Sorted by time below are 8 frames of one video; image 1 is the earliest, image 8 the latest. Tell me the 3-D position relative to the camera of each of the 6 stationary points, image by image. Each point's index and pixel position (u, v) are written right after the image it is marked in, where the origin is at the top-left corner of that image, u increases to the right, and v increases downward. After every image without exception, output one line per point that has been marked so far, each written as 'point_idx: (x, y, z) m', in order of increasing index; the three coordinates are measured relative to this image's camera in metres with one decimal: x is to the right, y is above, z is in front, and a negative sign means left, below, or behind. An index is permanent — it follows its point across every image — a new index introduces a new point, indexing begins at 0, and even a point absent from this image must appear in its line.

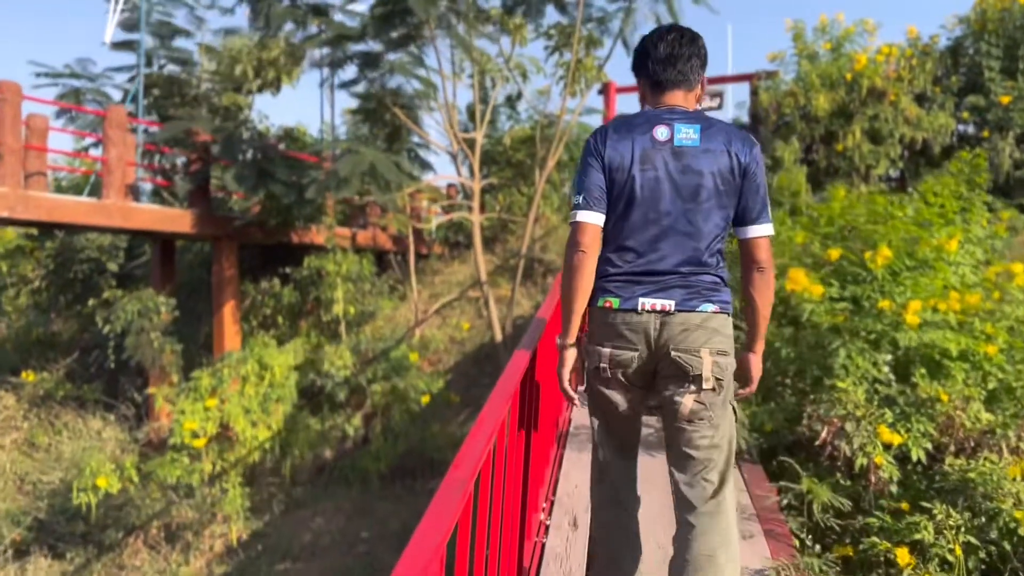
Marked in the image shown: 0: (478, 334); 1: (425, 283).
0: (-0.4, -0.5, +9.7) m
1: (-1.1, +0.1, +10.8) m
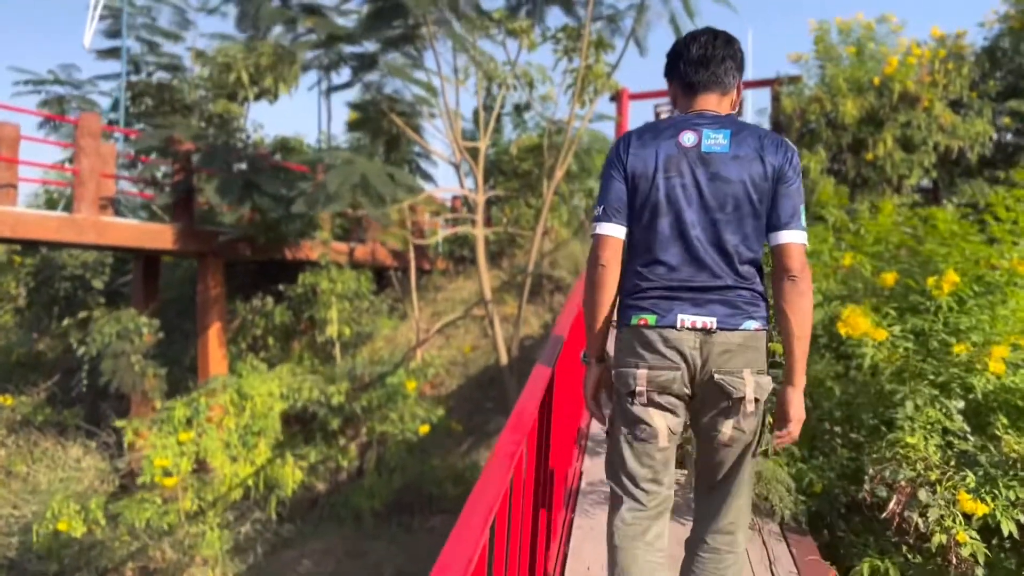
0: (-0.3, -0.7, +9.2) m
1: (-1.0, -0.1, +10.2) m
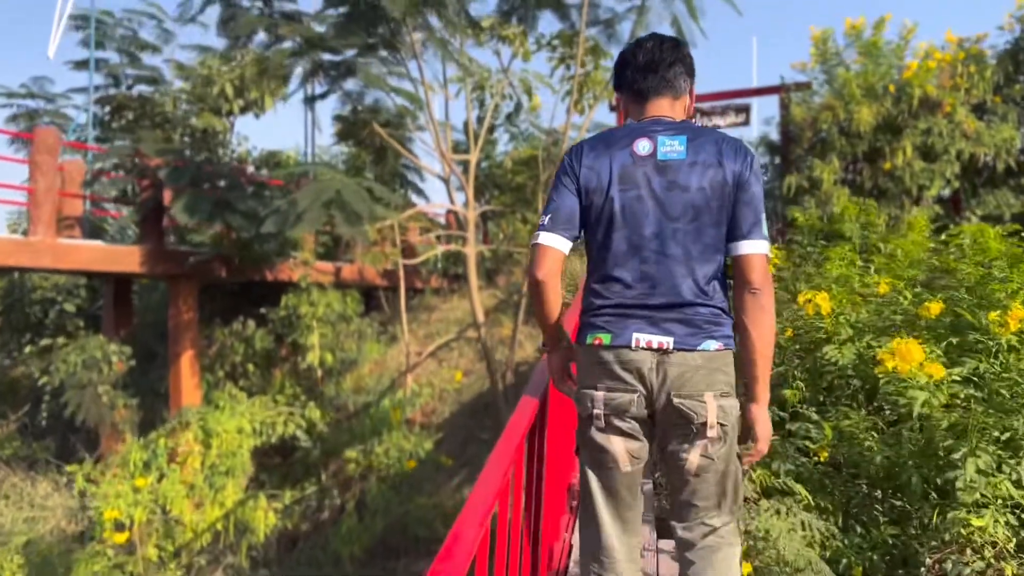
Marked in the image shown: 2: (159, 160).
0: (-0.4, -0.9, +8.6) m
1: (-1.0, -0.4, +9.7) m
2: (-2.8, +1.0, +6.9) m
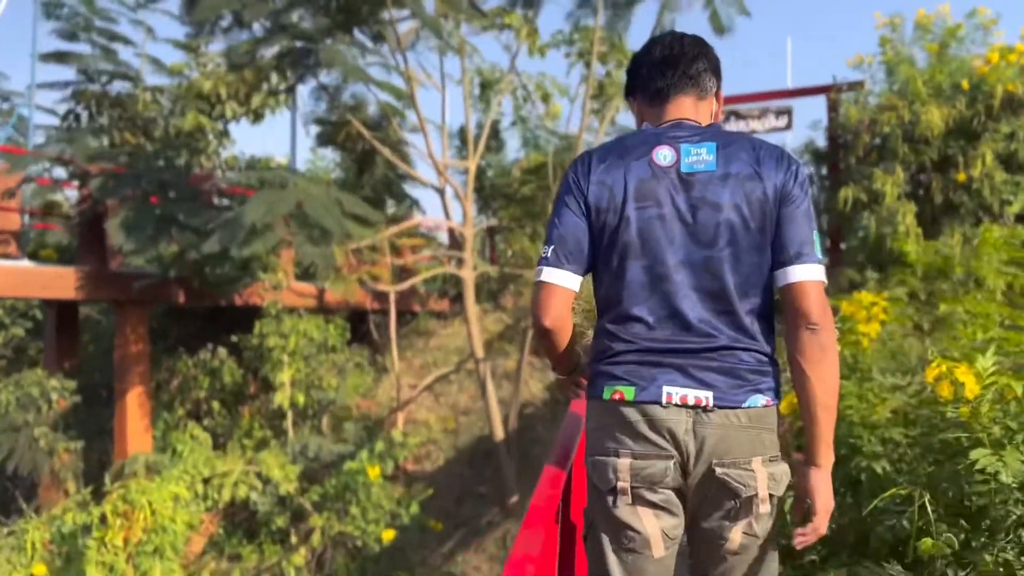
0: (-0.3, -1.2, +7.5) m
1: (-0.9, -0.6, +8.5) m
2: (-2.8, +0.8, +5.8) m
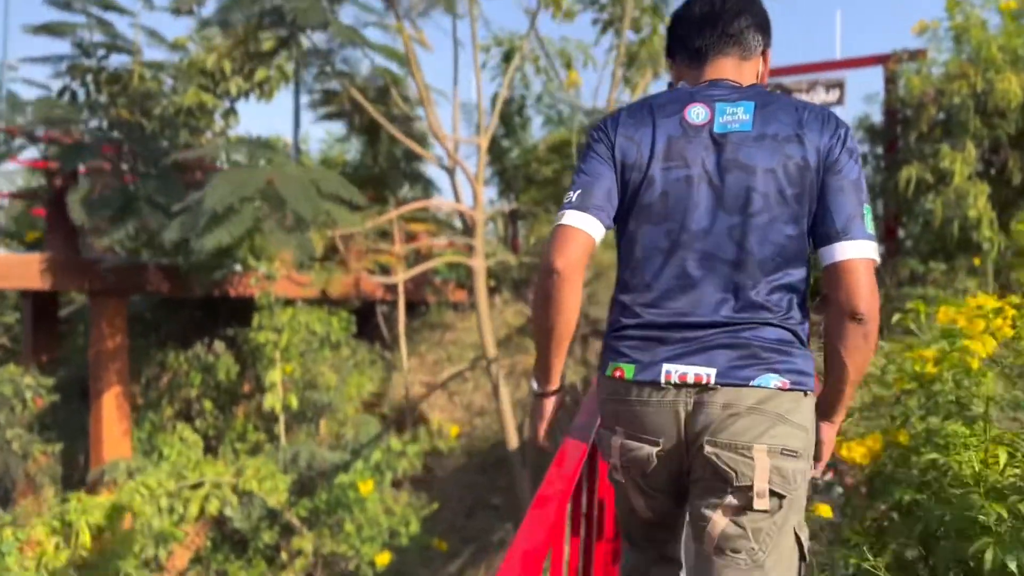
0: (-0.2, -1.1, +6.8) m
1: (-0.8, -0.5, +7.9) m
2: (-2.7, +0.9, +5.2) m
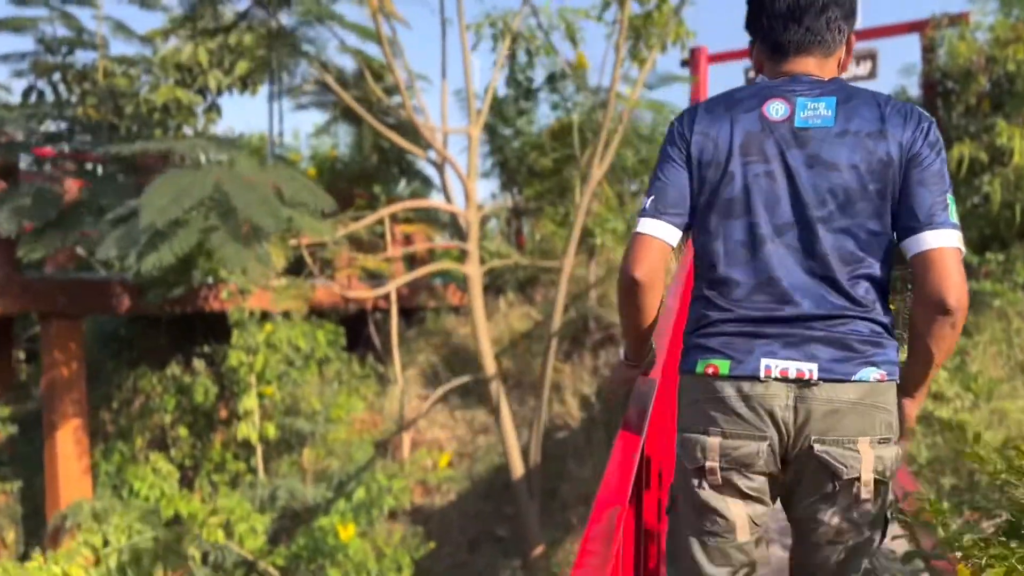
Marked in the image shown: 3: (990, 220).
0: (-0.1, -1.1, +6.2) m
1: (-0.7, -0.5, +7.3) m
2: (-2.7, +0.7, +4.6) m
3: (+3.2, +0.4, +5.7) m
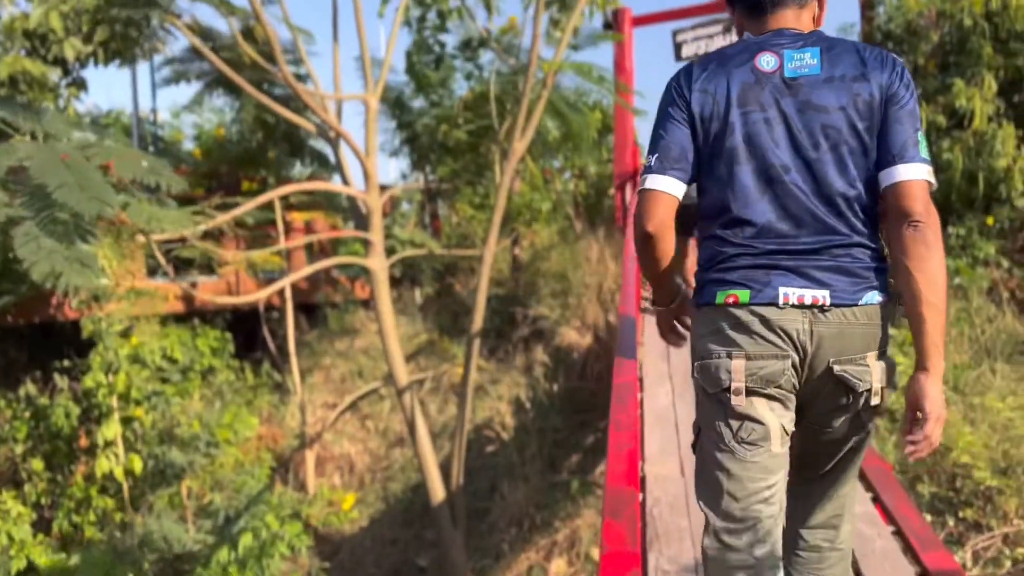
0: (-0.6, -1.1, +5.4) m
1: (-1.3, -0.5, +6.4) m
2: (-3.1, +0.7, +3.6) m
3: (+2.6, +0.6, +5.2) m
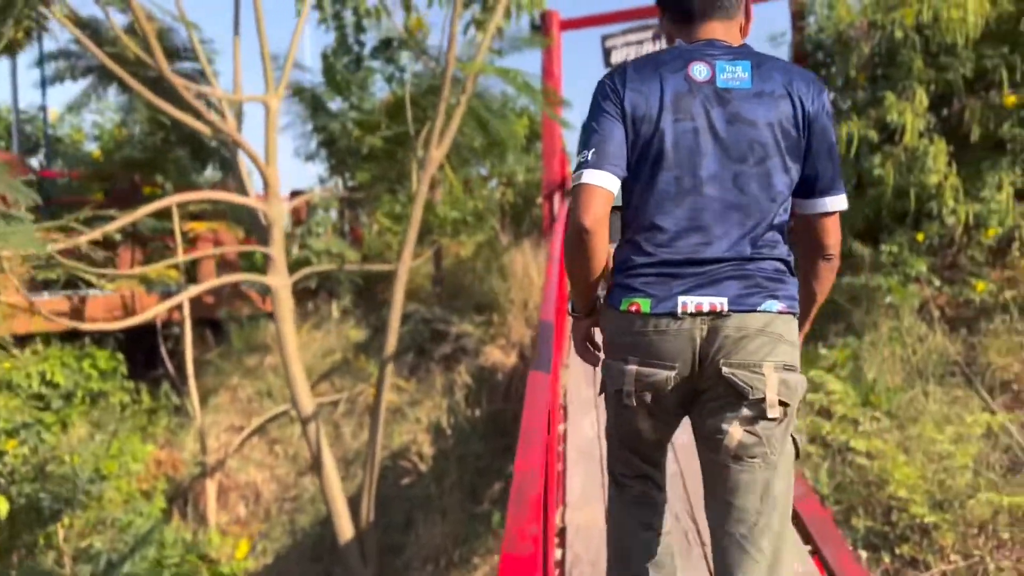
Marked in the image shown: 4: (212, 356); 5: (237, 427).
0: (-1.1, -1.2, +5.0) m
1: (-1.9, -0.6, +6.0) m
2: (-3.5, +0.6, +3.0) m
3: (+2.2, +0.5, +5.0) m
4: (-2.1, -0.5, +6.0) m
5: (-1.8, -0.9, +5.5) m
